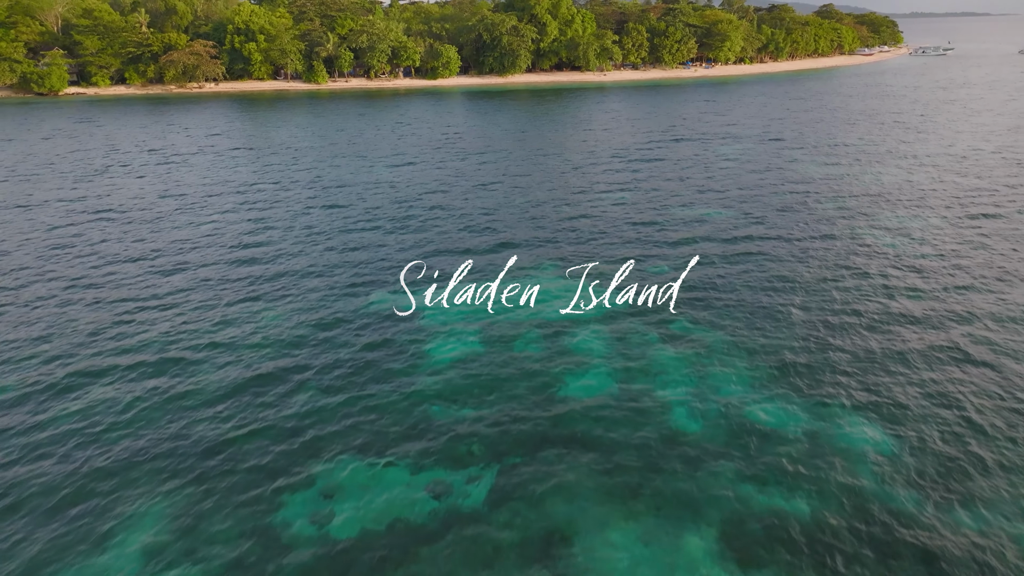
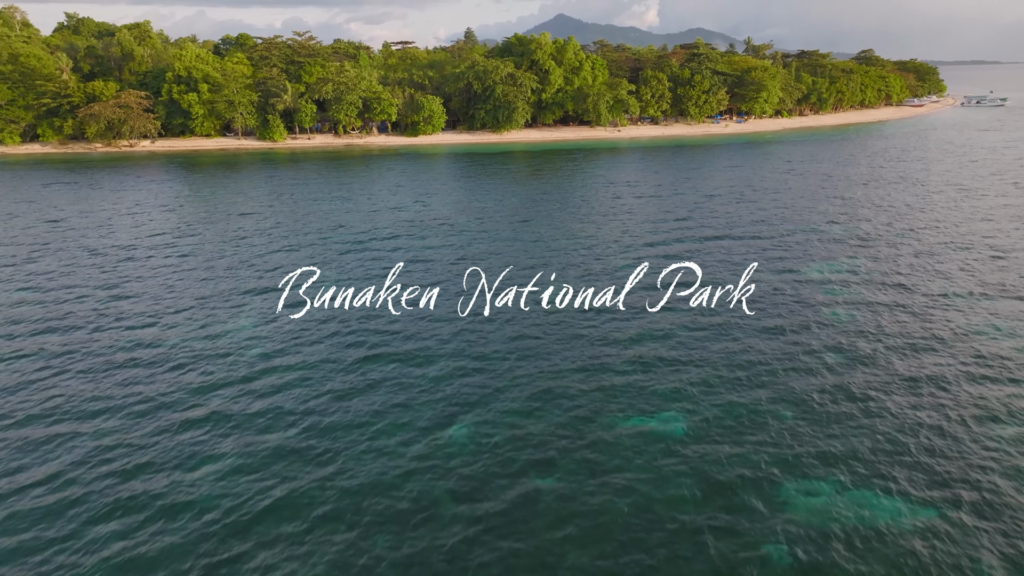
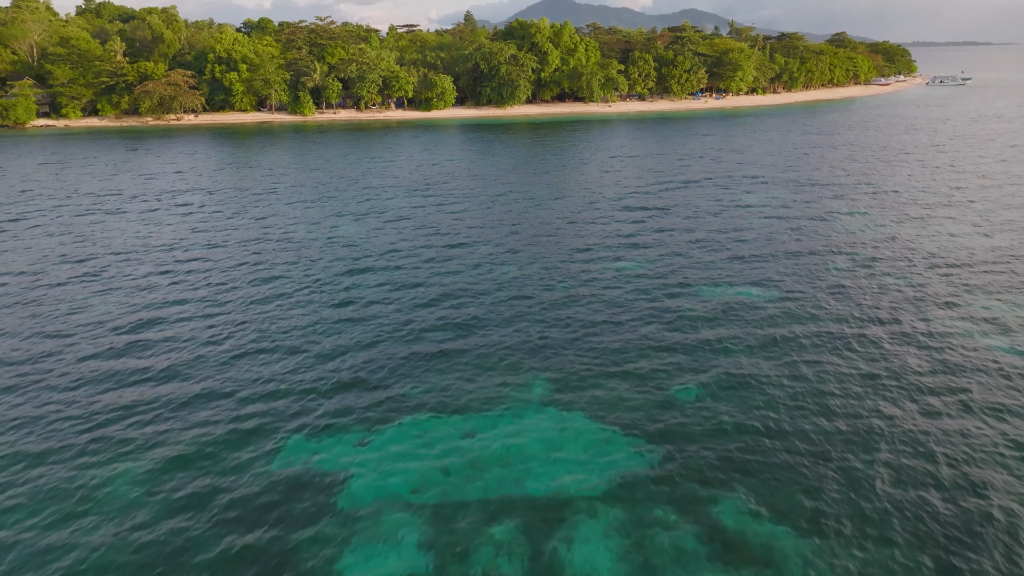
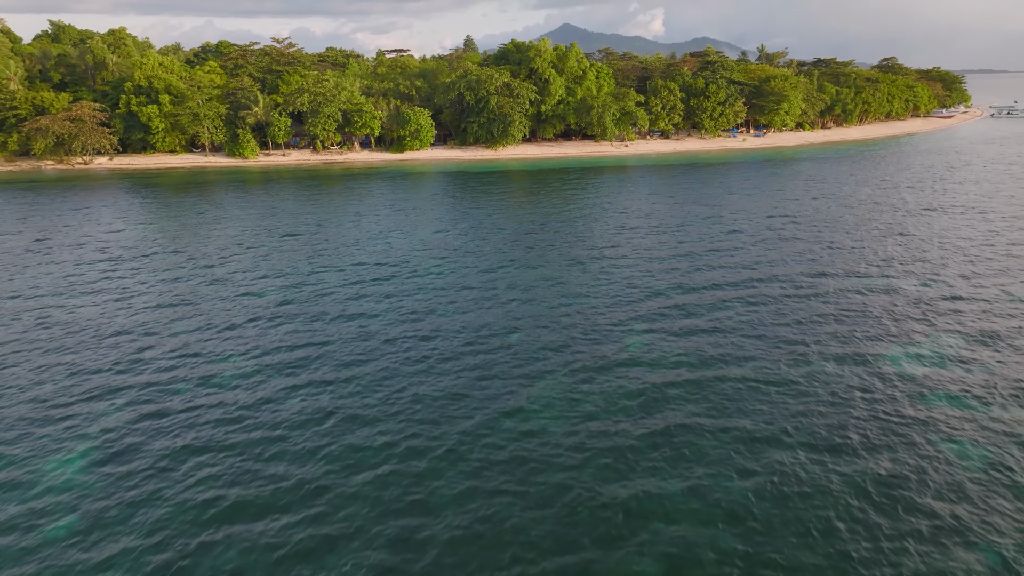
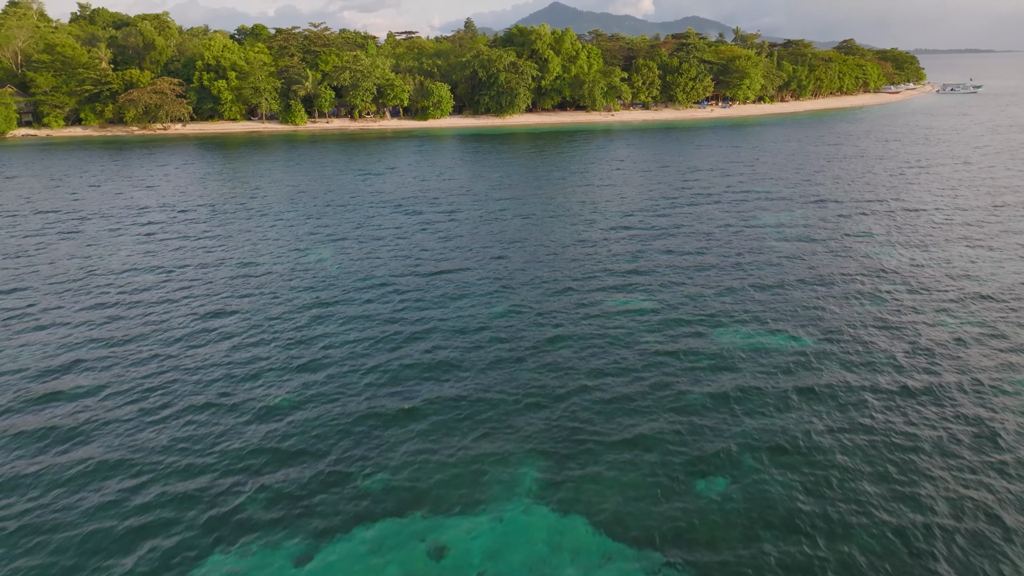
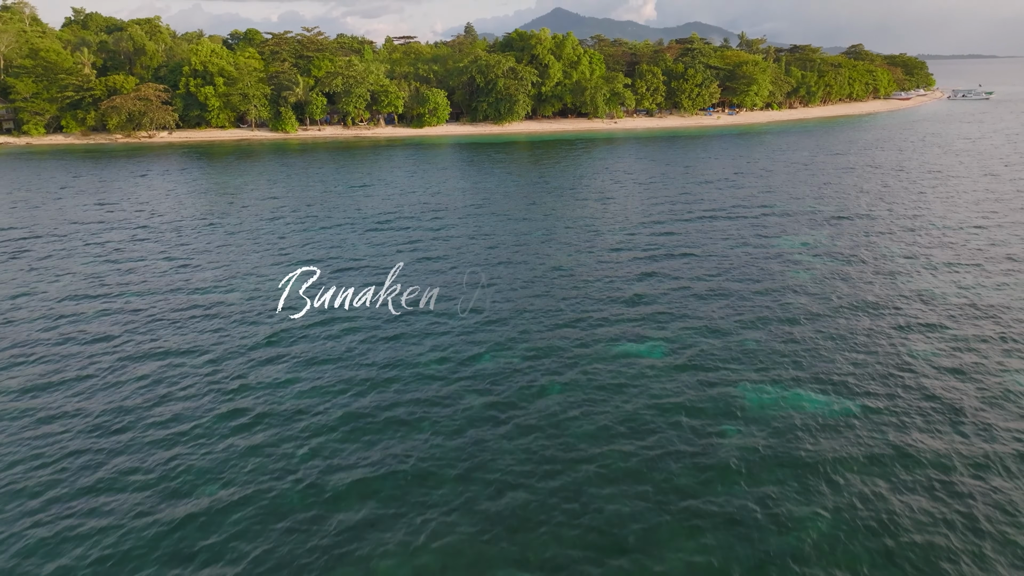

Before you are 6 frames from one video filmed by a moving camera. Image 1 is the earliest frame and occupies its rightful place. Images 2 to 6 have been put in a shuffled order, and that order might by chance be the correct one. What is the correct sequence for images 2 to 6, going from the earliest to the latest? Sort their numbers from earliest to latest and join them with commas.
3, 5, 6, 2, 4
